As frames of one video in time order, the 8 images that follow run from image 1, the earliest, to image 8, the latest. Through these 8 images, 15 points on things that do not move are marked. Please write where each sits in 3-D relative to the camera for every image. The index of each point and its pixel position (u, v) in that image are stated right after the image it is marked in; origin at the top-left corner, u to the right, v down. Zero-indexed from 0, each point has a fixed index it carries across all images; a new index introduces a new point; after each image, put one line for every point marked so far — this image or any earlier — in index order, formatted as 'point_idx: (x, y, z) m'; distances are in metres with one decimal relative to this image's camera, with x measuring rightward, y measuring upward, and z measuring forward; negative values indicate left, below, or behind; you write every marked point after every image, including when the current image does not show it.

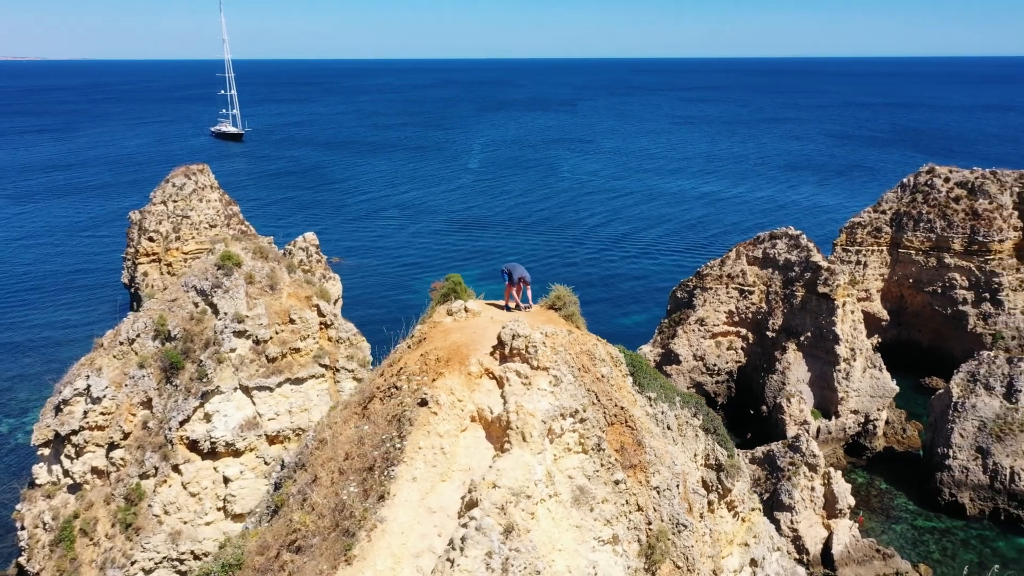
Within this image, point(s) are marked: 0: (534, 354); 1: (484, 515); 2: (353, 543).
0: (+0.4, -0.9, +11.1) m
1: (-0.3, -2.5, +9.2) m
2: (-1.8, -2.9, +9.4) m
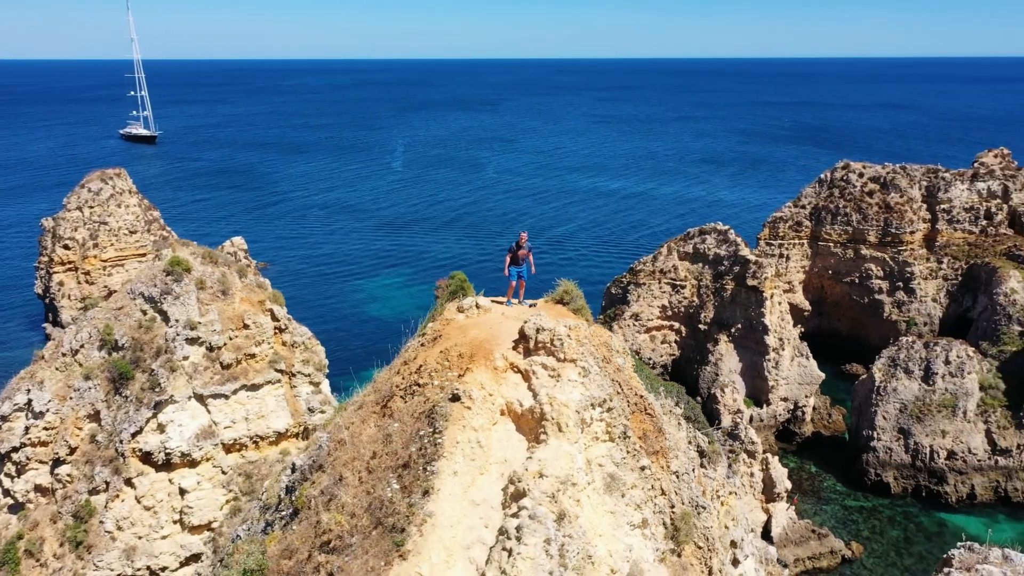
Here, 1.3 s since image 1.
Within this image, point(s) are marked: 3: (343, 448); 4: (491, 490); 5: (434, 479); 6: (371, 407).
0: (+0.8, -0.8, +11.4) m
1: (+0.3, -2.5, +9.4) m
2: (-1.2, -2.9, +9.4) m
3: (-2.5, -2.3, +12.1) m
4: (-0.3, -2.5, +10.2) m
5: (-1.0, -2.3, +10.1) m
6: (-2.1, -1.8, +12.5) m
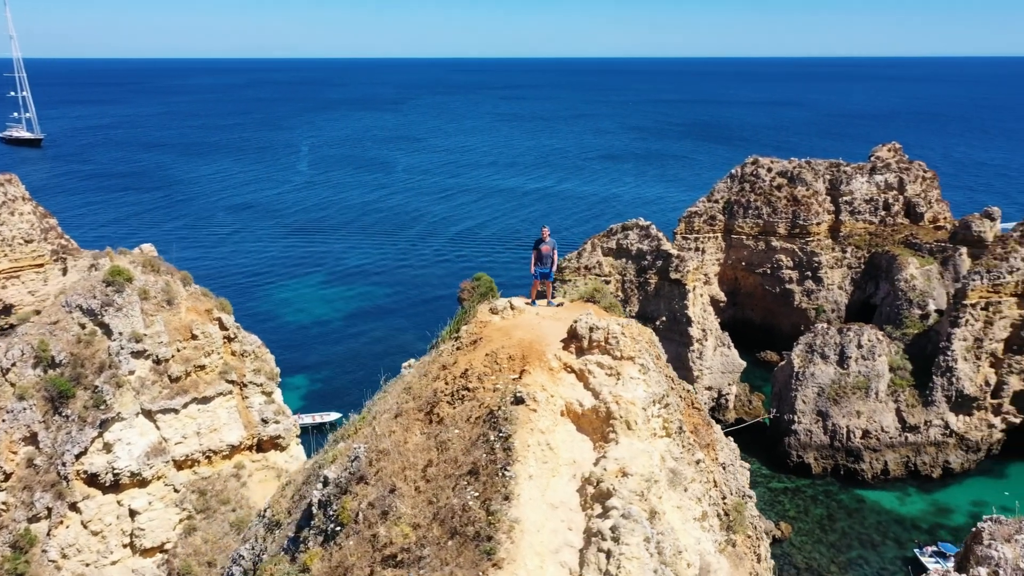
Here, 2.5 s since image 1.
0: (+1.5, -0.8, +11.4) m
1: (+1.3, -2.5, +9.4) m
2: (-0.2, -2.9, +9.2) m
3: (-1.8, -2.4, +11.7) m
4: (+0.6, -2.5, +10.1) m
5: (0.0, -2.3, +9.9) m
6: (-1.5, -1.9, +12.2) m
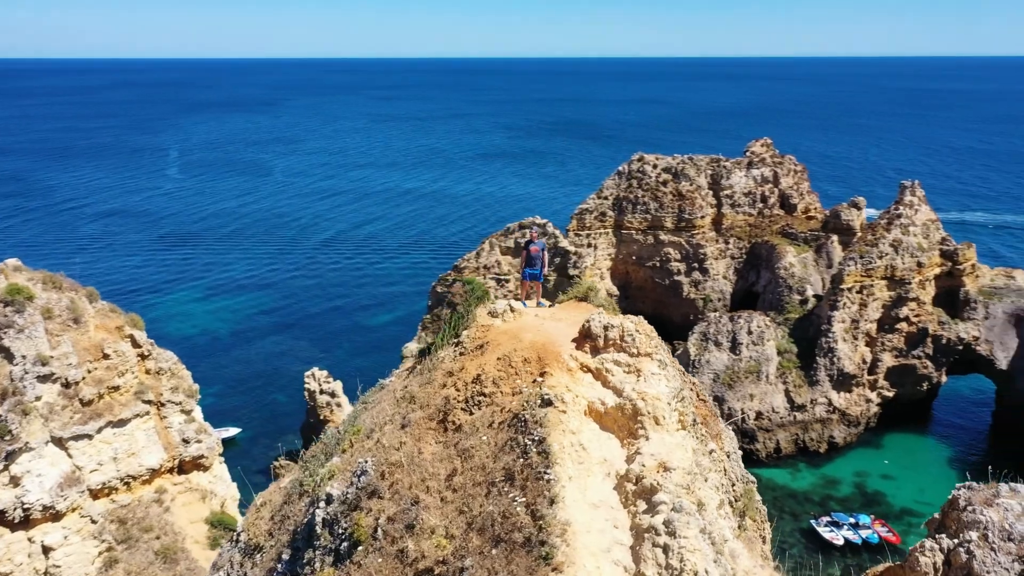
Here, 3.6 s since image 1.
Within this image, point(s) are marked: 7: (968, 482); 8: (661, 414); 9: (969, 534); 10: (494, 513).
0: (+1.7, -0.8, +11.6) m
1: (+1.9, -2.4, +9.5) m
2: (+0.4, -2.9, +9.2) m
3: (-1.6, -2.5, +11.4) m
4: (+1.1, -2.5, +10.1) m
5: (+0.5, -2.4, +9.9) m
6: (-1.3, -1.9, +11.9) m
7: (+7.2, -3.1, +13.1) m
8: (+2.0, -1.7, +10.8) m
9: (+6.6, -3.5, +11.9) m
10: (-0.2, -2.7, +10.0) m
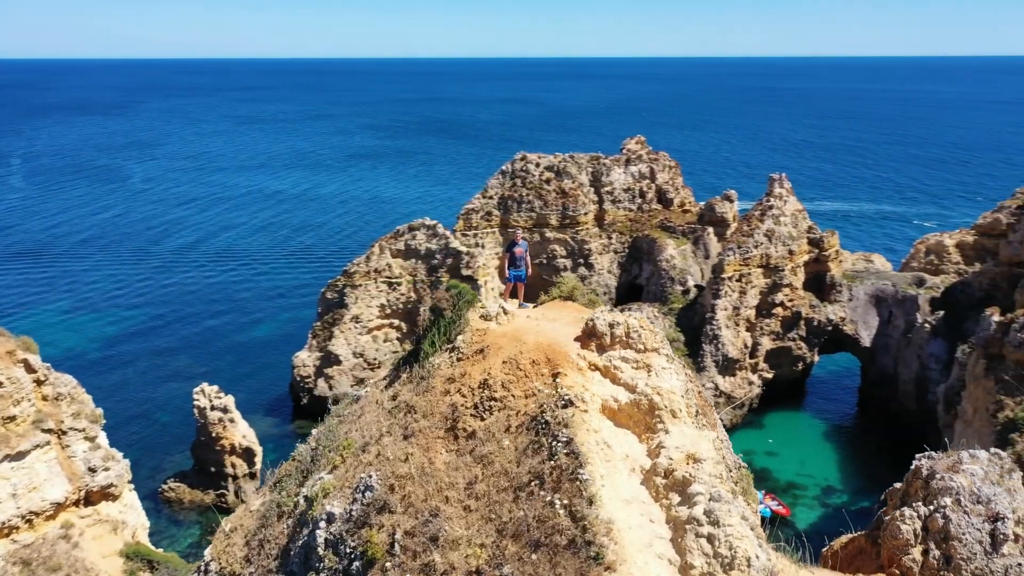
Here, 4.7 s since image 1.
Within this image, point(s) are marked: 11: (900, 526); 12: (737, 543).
0: (+1.8, -0.7, +11.8) m
1: (+2.3, -2.4, +9.7) m
2: (+1.0, -2.9, +9.2) m
3: (-1.3, -2.6, +11.1) m
4: (+1.5, -2.5, +10.2) m
5: (+0.9, -2.4, +9.9) m
6: (-1.2, -2.0, +11.7) m
7: (+7.1, -2.8, +14.1) m
8: (+2.2, -1.6, +11.0) m
9: (+6.7, -3.3, +12.8) m
10: (+0.2, -2.8, +10.0) m
11: (+6.1, -3.7, +12.8) m
12: (+2.5, -2.8, +9.1) m
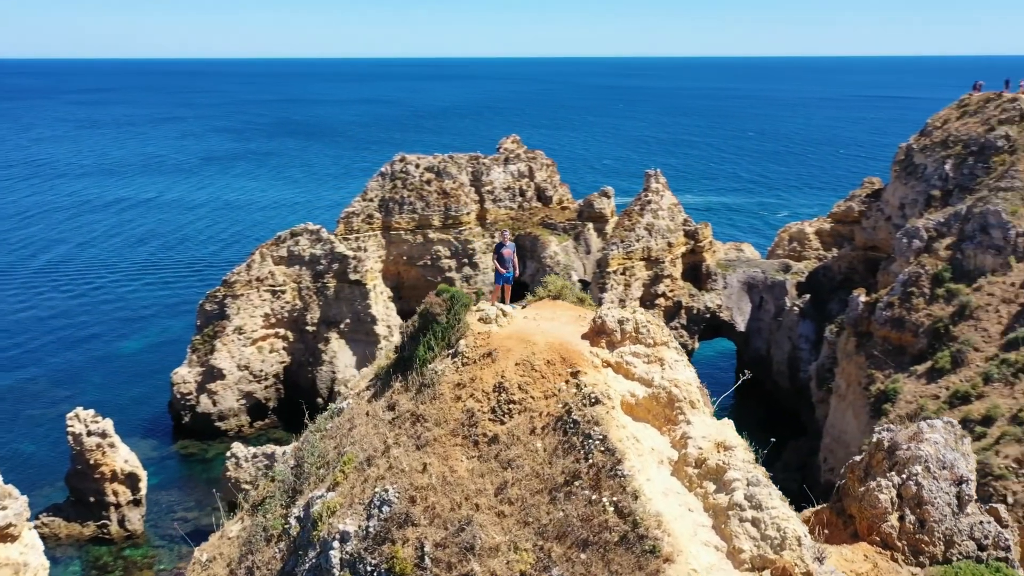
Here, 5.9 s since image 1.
0: (+1.9, -0.7, +12.0) m
1: (+2.9, -2.3, +10.1) m
2: (+1.6, -2.9, +9.3) m
3: (-1.0, -2.7, +10.8) m
4: (+2.0, -2.4, +10.4) m
5: (+1.4, -2.3, +10.0) m
6: (-0.9, -2.1, +11.4) m
7: (+6.9, -2.5, +15.2) m
8: (+2.5, -1.5, +11.3) m
9: (+6.7, -3.0, +13.8) m
10: (+0.7, -2.8, +10.0) m
11: (+6.1, -3.5, +13.7) m
12: (+3.1, -2.7, +9.5) m
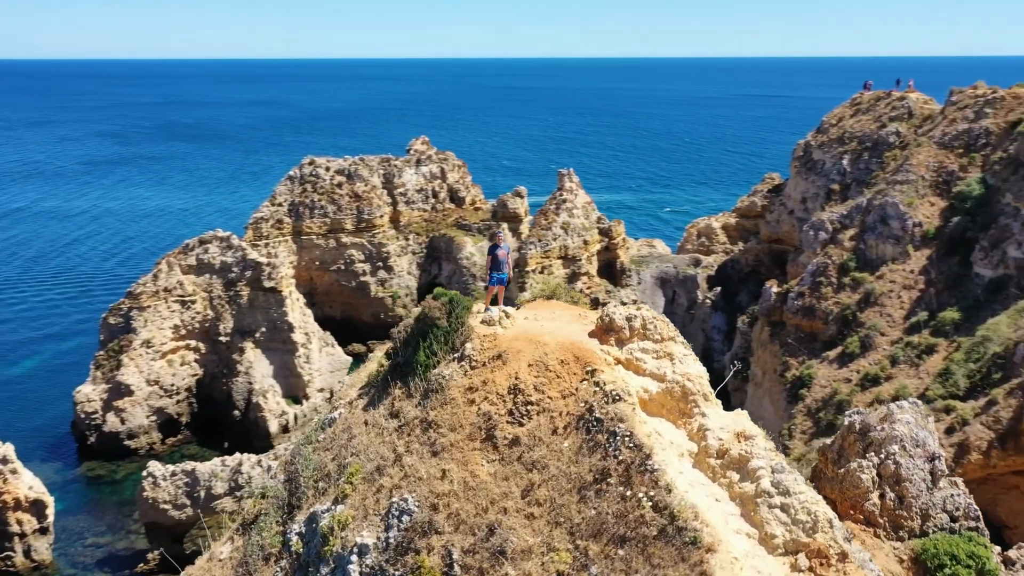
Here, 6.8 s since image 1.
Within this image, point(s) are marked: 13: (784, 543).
0: (+2.0, -0.6, +12.2) m
1: (+3.2, -2.2, +10.4) m
2: (+2.1, -2.9, +9.5) m
3: (-0.7, -2.7, +10.7) m
4: (+2.3, -2.4, +10.6) m
5: (+1.8, -2.3, +10.1) m
6: (-0.7, -2.1, +11.3) m
7: (+6.6, -2.3, +15.9) m
8: (+2.7, -1.4, +11.6) m
9: (+6.7, -2.8, +14.5) m
10: (+1.2, -2.7, +10.0) m
11: (+6.1, -3.3, +14.4) m
12: (+3.6, -2.6, +9.8) m
13: (+3.2, -3.0, +9.7) m
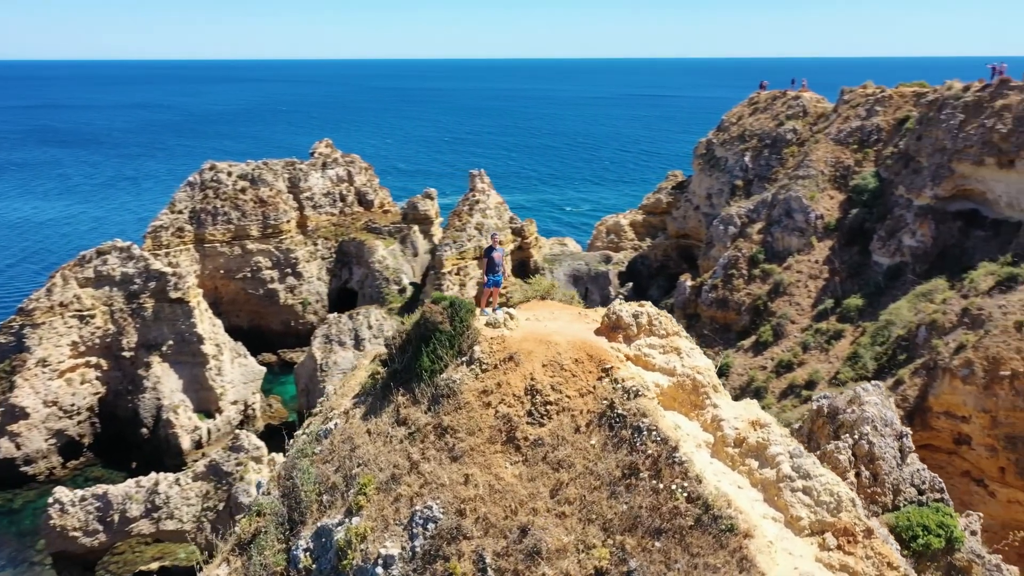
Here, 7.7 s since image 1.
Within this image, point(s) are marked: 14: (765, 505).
0: (+2.1, -0.6, +12.4) m
1: (+3.6, -2.1, +10.8) m
2: (+2.6, -2.8, +9.8) m
3: (-0.3, -2.8, +10.7) m
4: (+2.6, -2.3, +11.0) m
5: (+2.2, -2.3, +10.4) m
6: (-0.4, -2.2, +11.2) m
7: (+6.3, -2.2, +16.7) m
8: (+2.9, -1.4, +11.9) m
9: (+6.5, -2.6, +15.3) m
10: (+1.6, -2.7, +10.2) m
11: (+6.0, -3.1, +15.1) m
12: (+4.0, -2.5, +10.3) m
13: (+3.7, -2.9, +10.1) m
14: (+3.2, -2.8, +10.5) m
